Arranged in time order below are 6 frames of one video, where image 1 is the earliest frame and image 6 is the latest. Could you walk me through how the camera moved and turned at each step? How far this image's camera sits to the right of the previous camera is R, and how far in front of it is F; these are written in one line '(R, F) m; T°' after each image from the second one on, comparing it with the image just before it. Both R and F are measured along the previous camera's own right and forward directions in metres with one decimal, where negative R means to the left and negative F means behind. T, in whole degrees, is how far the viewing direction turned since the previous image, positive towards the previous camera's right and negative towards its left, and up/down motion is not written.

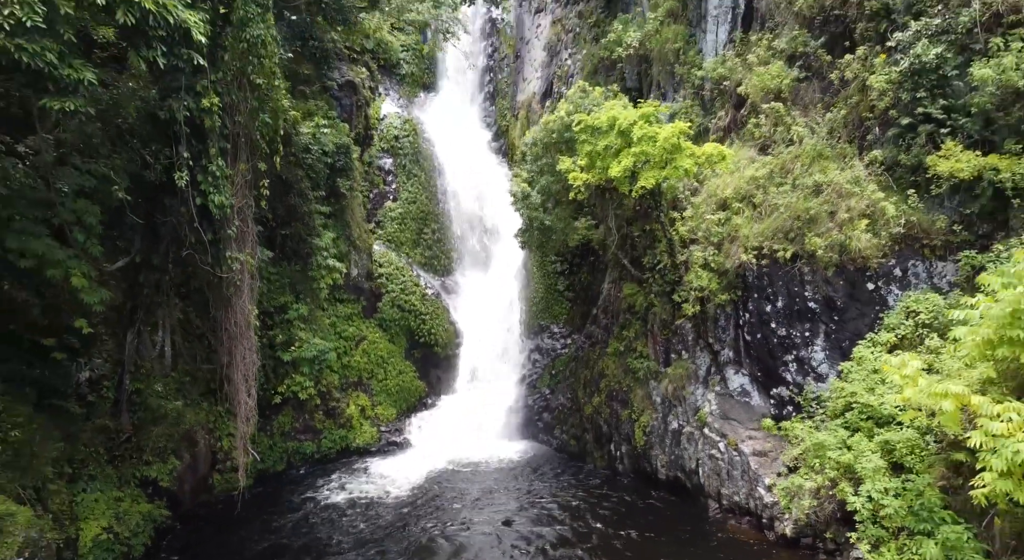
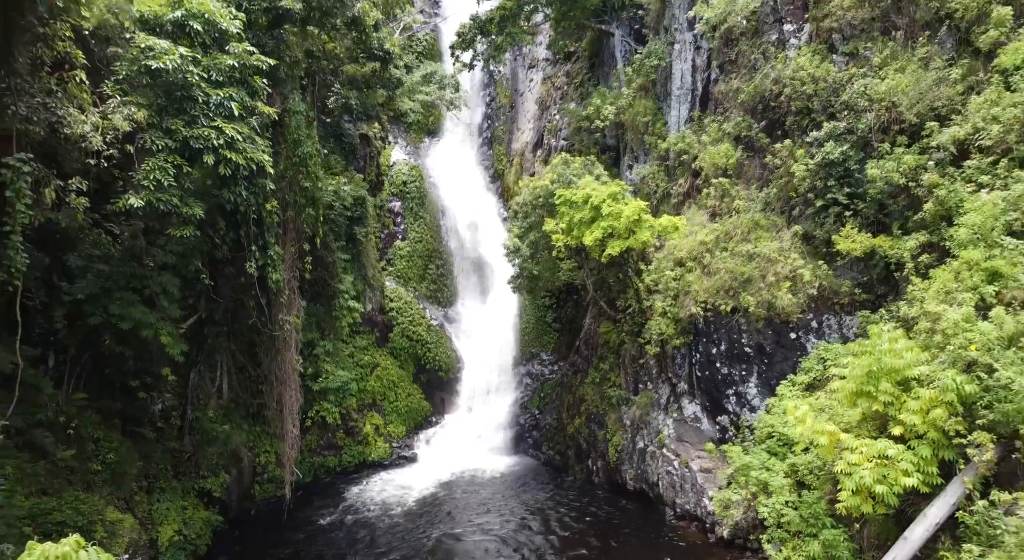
(+0.1, -1.8) m; 0°
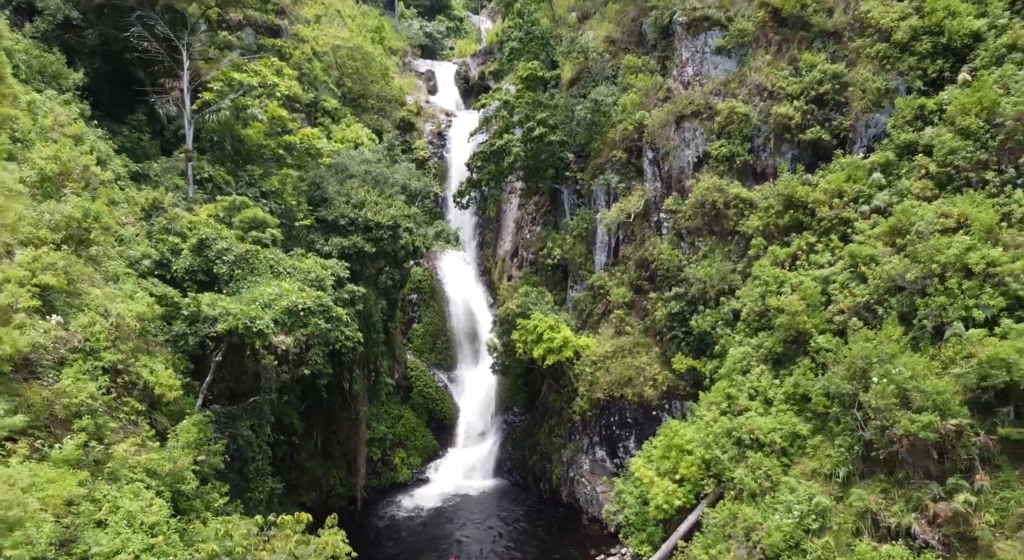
(+0.6, -6.7) m; 0°
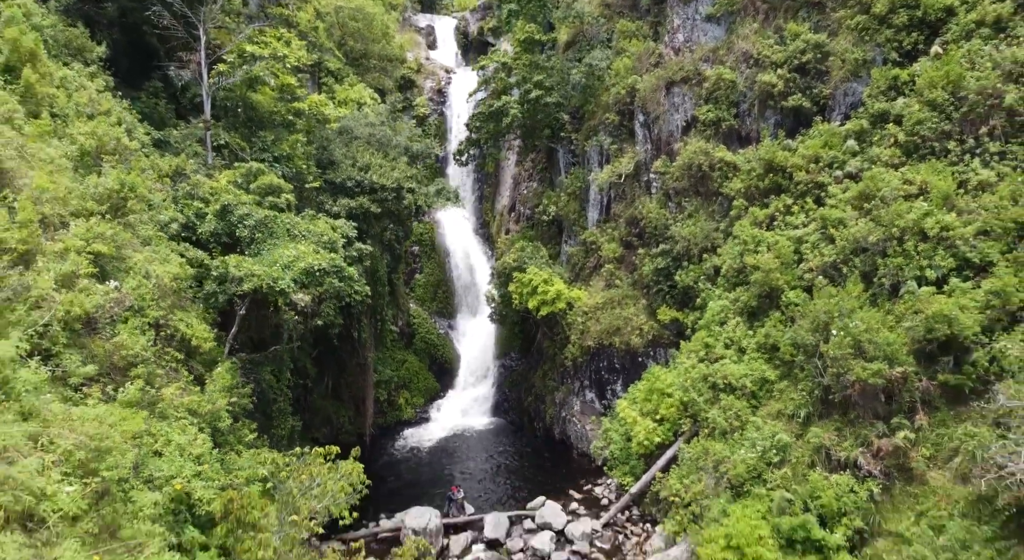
(+0.2, -1.1) m; 0°
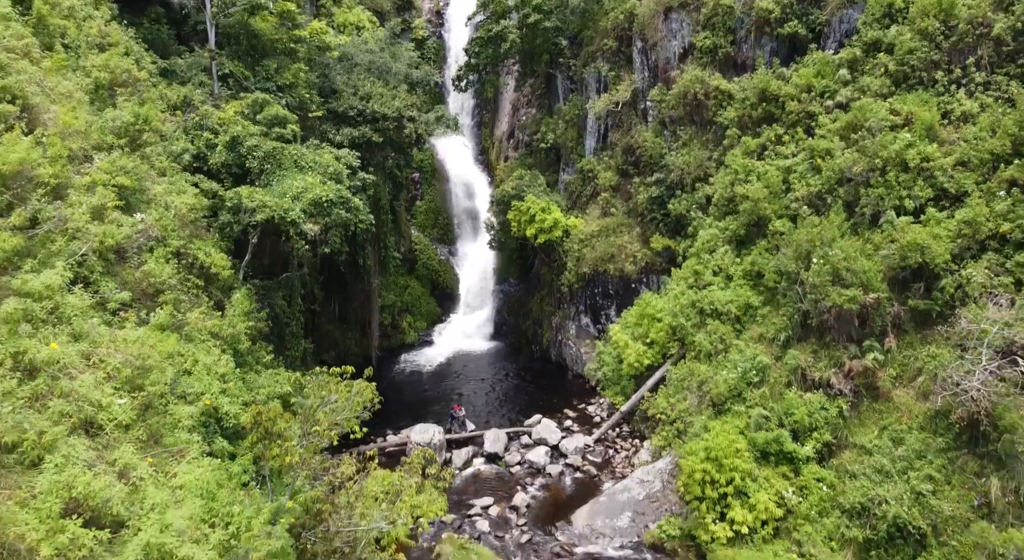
(+0.1, -0.6) m; 0°
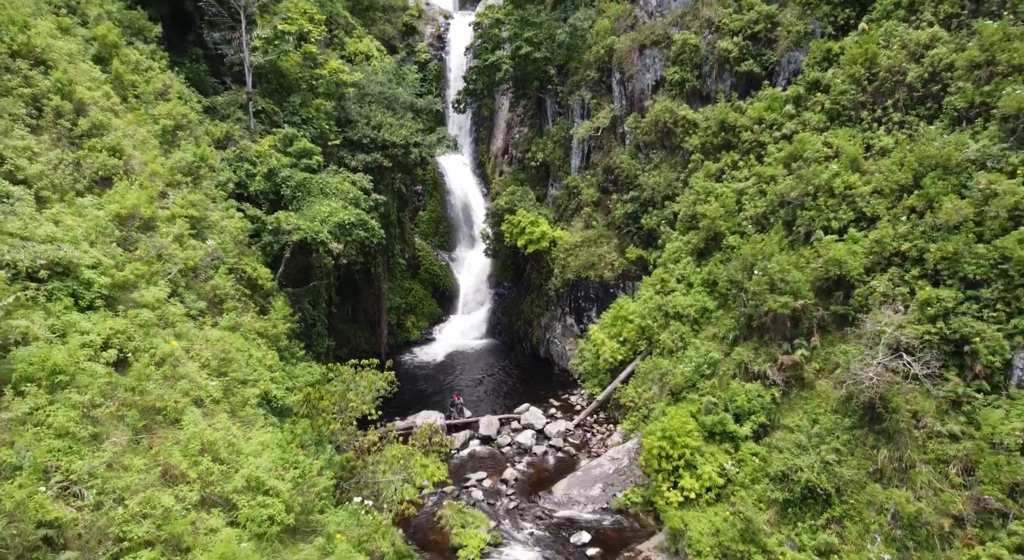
(+0.2, -2.4) m; 0°
